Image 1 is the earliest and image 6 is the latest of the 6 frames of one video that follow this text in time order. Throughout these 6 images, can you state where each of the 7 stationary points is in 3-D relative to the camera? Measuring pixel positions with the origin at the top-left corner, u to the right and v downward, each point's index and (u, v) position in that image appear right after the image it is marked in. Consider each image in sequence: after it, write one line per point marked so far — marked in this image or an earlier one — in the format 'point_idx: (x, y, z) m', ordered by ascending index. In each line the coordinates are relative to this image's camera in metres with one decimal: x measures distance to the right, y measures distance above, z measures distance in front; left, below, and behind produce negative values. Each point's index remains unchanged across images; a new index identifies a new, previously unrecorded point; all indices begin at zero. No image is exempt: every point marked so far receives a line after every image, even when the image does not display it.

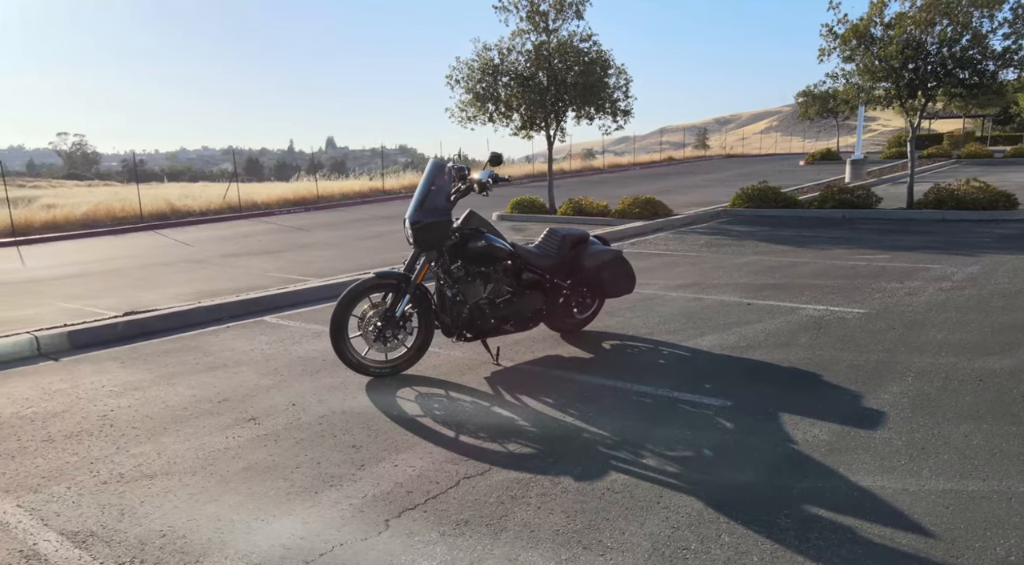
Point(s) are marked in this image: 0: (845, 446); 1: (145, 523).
0: (+1.7, -0.8, +3.4) m
1: (-1.6, -1.0, +2.9) m
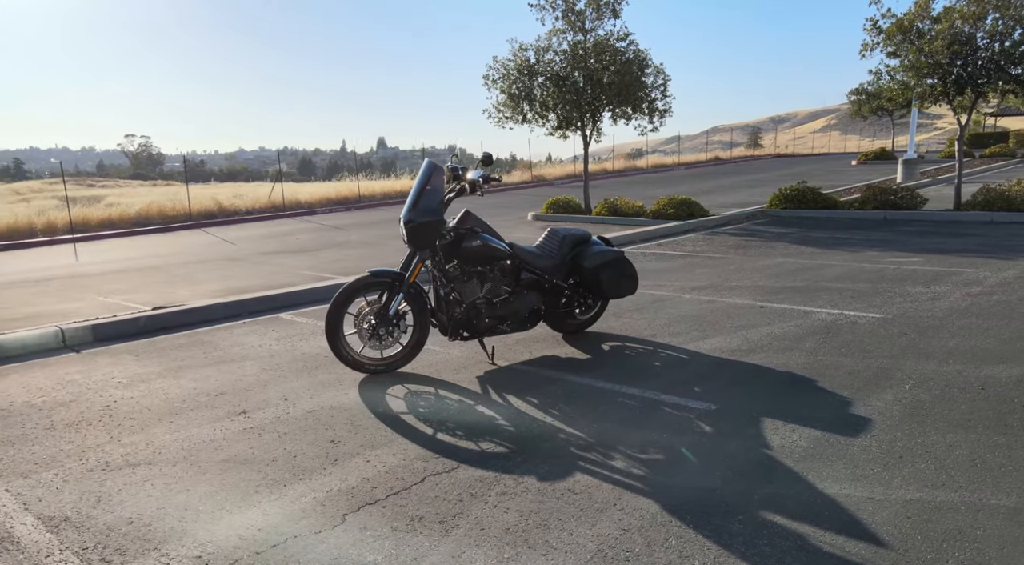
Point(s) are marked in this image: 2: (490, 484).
0: (+1.5, -0.8, +3.3) m
1: (-1.7, -1.0, +3.0) m
2: (-0.1, -0.9, +3.1) m
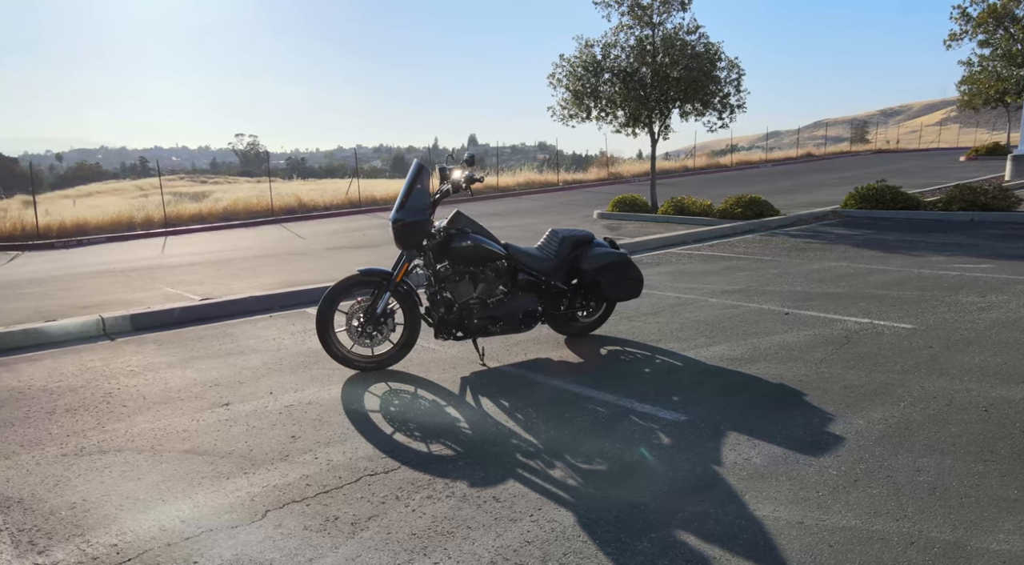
0: (+1.2, -0.9, +3.1) m
1: (-2.1, -1.0, +3.1) m
2: (-0.4, -1.0, +3.1) m
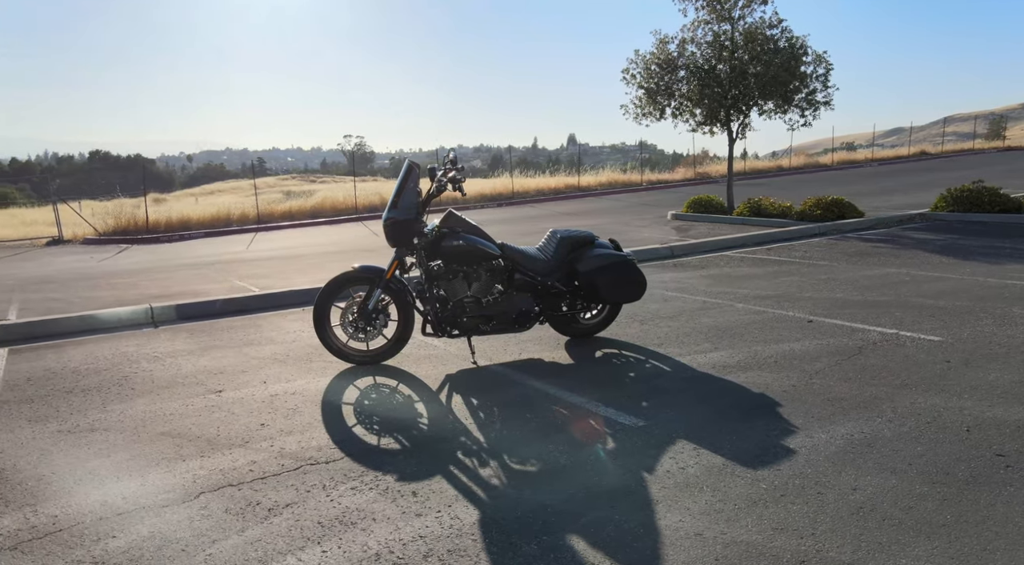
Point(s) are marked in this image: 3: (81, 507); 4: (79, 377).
0: (+0.8, -0.9, +3.0) m
1: (-2.4, -1.0, +3.4) m
2: (-0.8, -0.9, +3.2) m
3: (-1.9, -1.0, +3.0) m
4: (-3.6, -0.8, +5.5) m
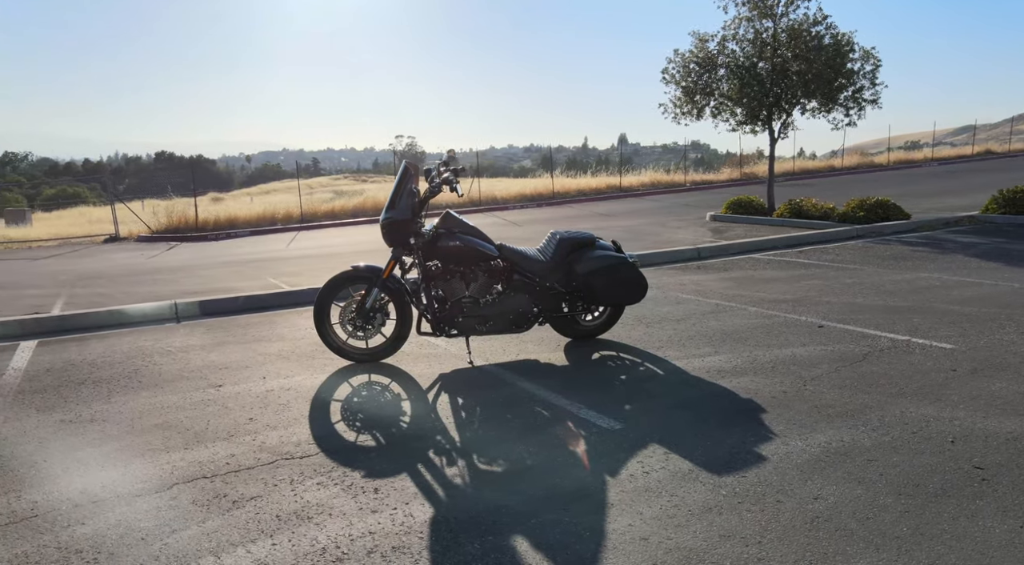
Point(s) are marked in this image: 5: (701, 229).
0: (+0.7, -0.9, +3.0) m
1: (-2.6, -0.9, +3.6) m
2: (-0.9, -0.9, +3.3) m
3: (-2.1, -1.0, +3.1) m
4: (-3.6, -0.7, +5.8) m
5: (+5.2, +1.5, +18.8) m
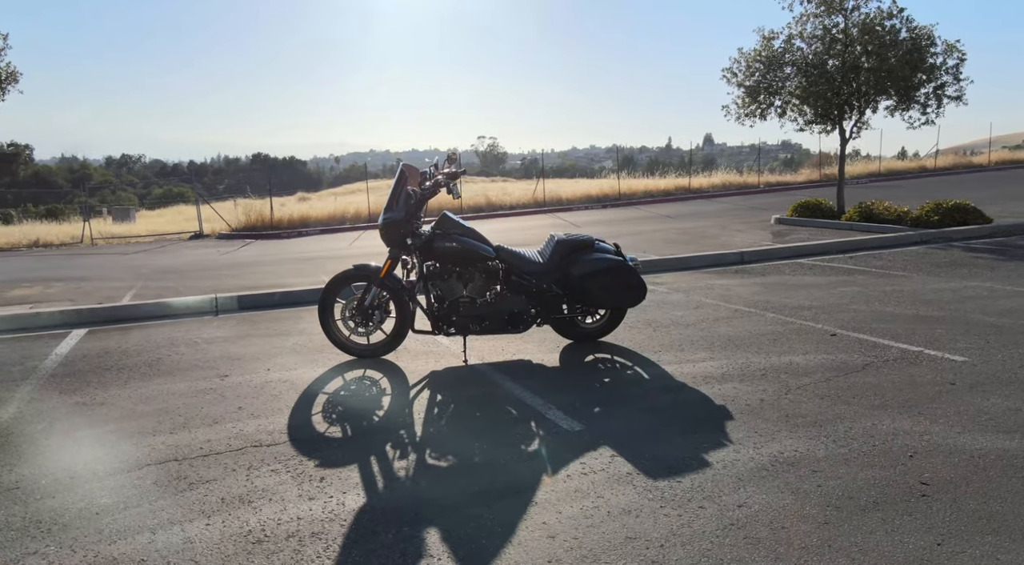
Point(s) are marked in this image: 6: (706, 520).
0: (+0.4, -0.9, +3.0) m
1: (-2.8, -0.9, +4.0) m
2: (-1.2, -0.9, +3.5) m
3: (-2.4, -1.0, +3.4) m
4: (-3.7, -0.7, +6.2) m
5: (+6.4, +1.4, +18.3) m
6: (+0.8, -1.0, +2.7) m
